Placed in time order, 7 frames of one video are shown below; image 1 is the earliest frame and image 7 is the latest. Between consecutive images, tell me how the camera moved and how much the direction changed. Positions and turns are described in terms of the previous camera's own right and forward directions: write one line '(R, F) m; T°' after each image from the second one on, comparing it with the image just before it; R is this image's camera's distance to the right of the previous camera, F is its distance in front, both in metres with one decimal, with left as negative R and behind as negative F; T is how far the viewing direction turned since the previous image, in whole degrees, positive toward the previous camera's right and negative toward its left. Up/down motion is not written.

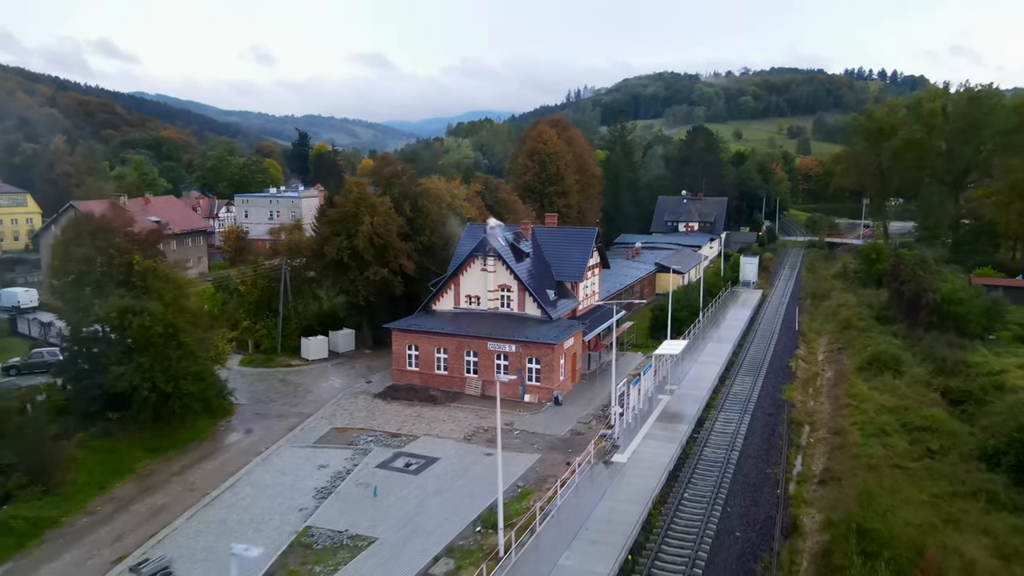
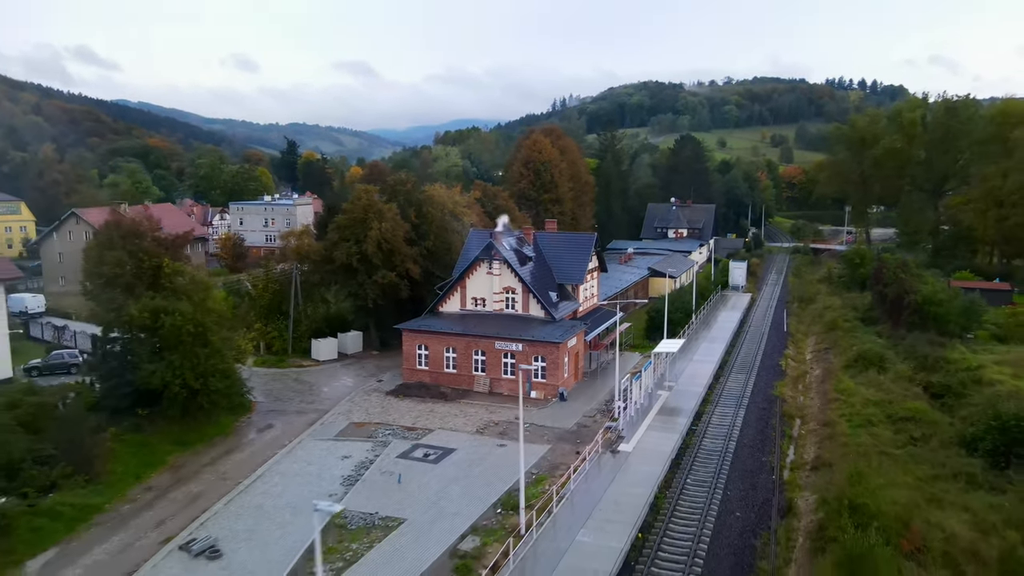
(-0.5, -0.7) m; +1°
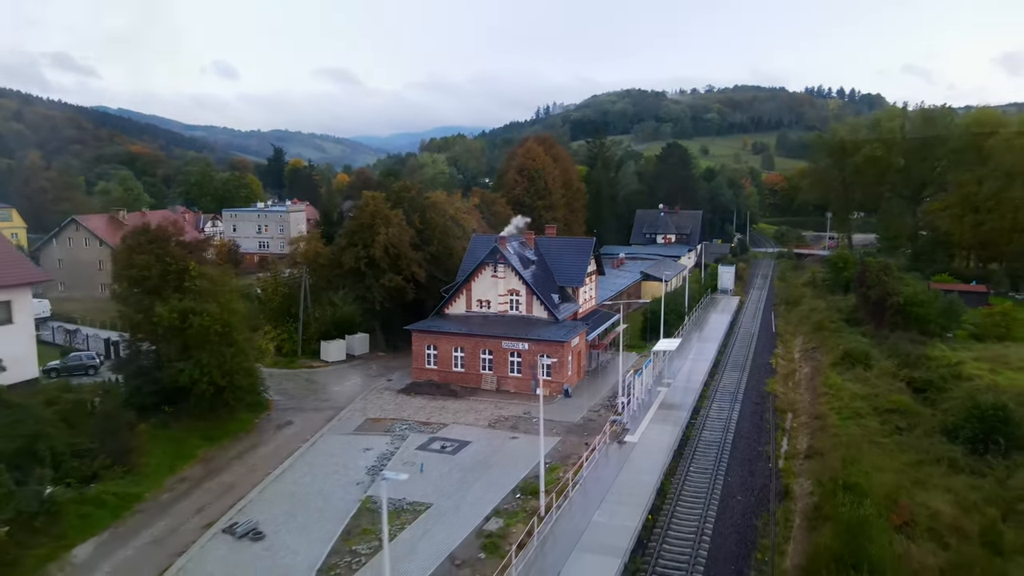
(-0.6, -0.7) m; +1°
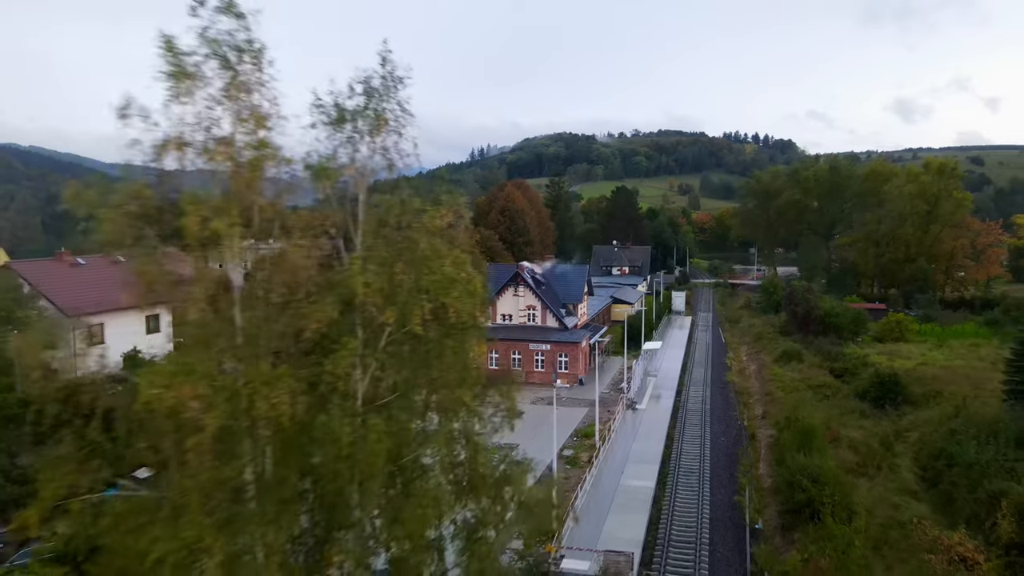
(-3.1, -4.6) m; +6°
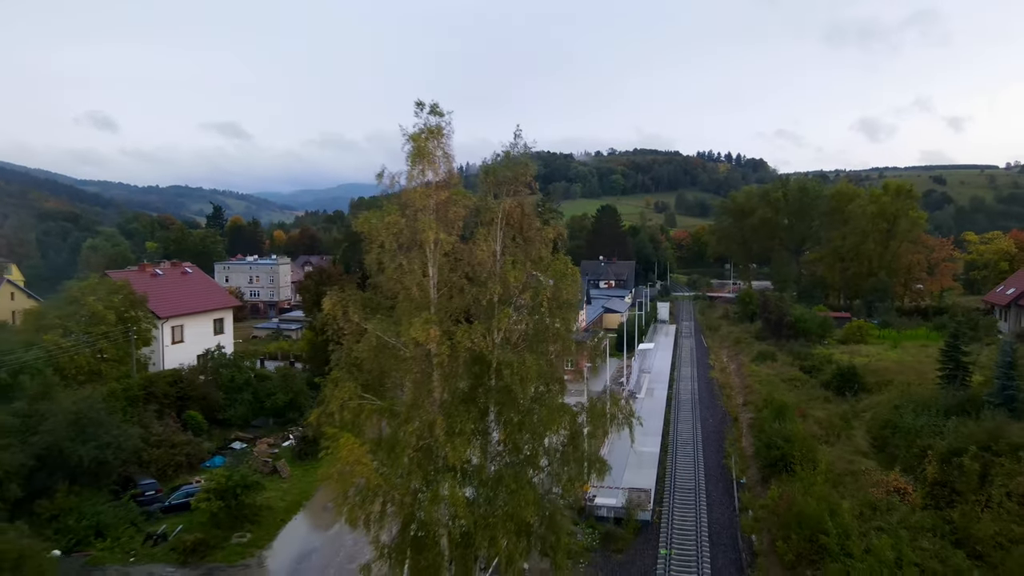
(-1.4, -3.1) m; +2°
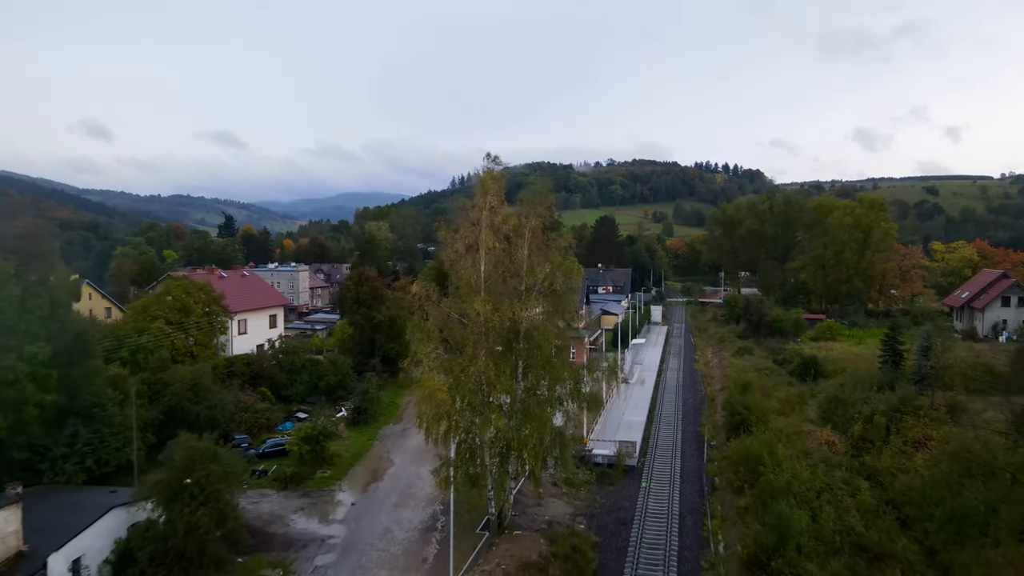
(-0.5, -3.8) m; 0°
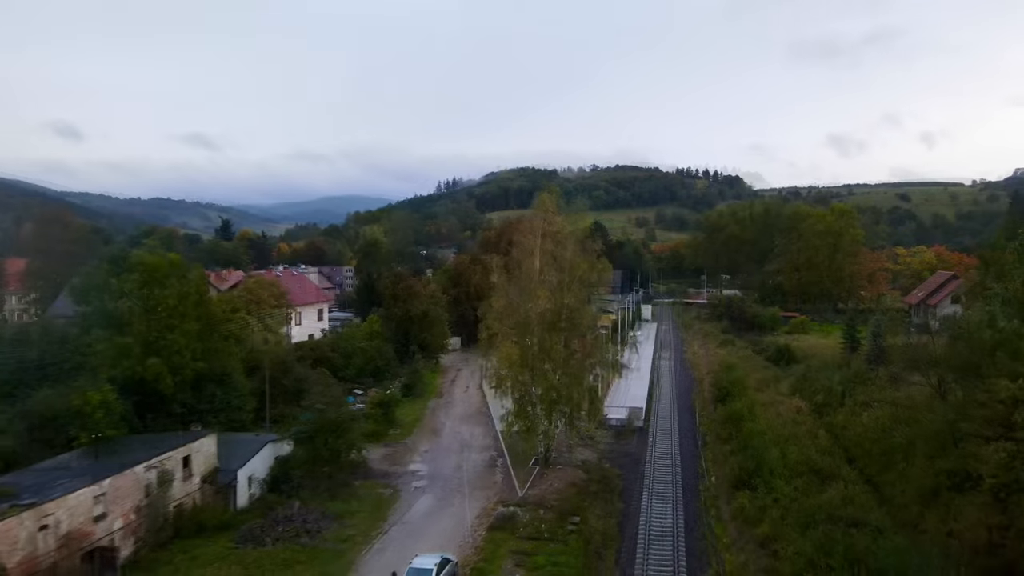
(-1.6, -3.9) m; +2°
